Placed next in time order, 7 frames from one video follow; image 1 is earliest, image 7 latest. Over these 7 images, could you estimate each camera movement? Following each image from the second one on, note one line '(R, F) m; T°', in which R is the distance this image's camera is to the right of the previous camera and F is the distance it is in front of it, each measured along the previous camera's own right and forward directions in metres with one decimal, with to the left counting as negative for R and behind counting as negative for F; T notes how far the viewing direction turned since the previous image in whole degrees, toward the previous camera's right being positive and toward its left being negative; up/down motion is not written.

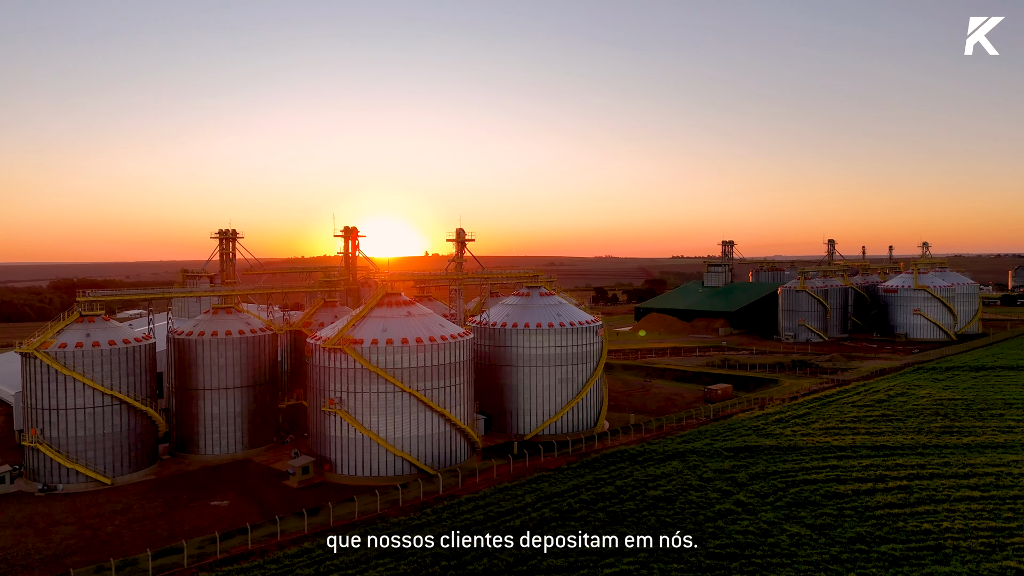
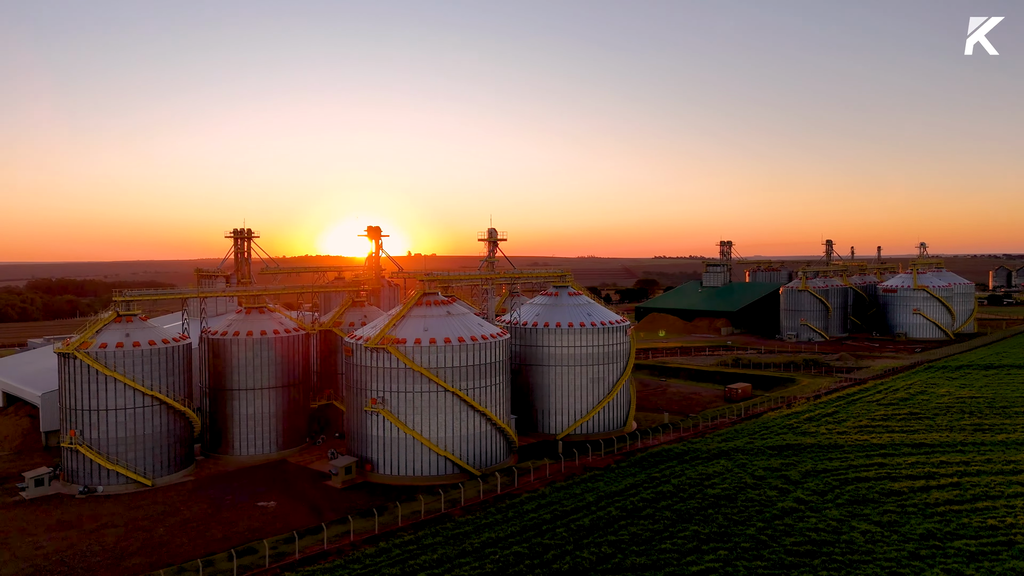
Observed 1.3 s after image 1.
(-2.6, 0.0) m; +1°
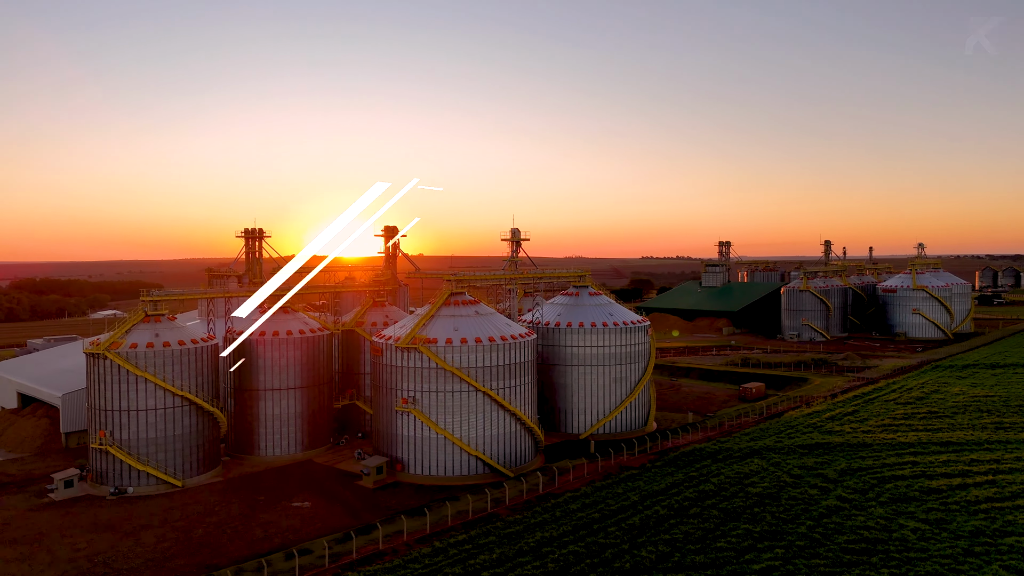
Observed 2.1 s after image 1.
(-1.9, 0.0) m; +1°
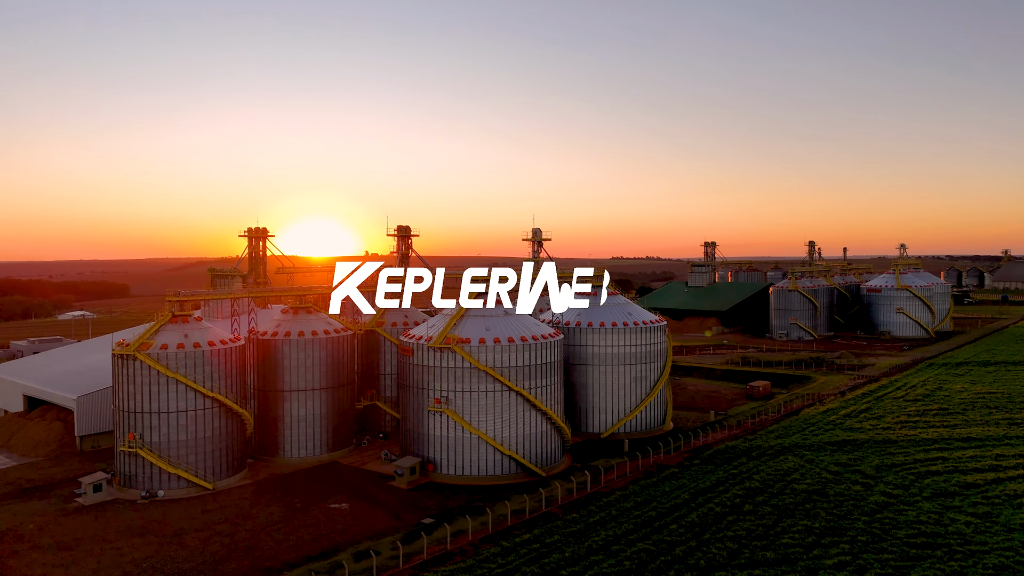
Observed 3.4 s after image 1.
(-2.7, 0.0) m; +2°
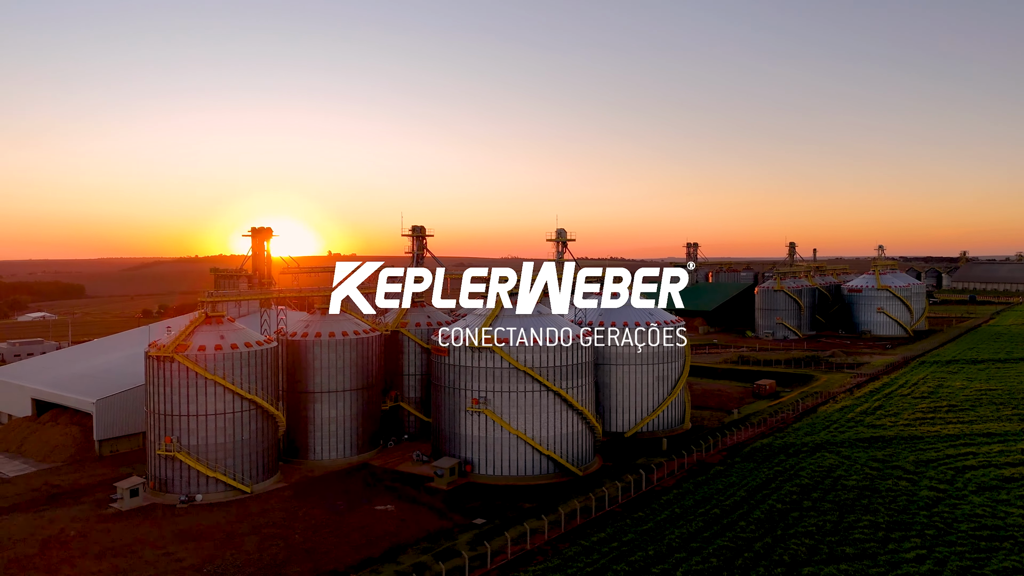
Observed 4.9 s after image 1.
(-3.2, 0.0) m; +2°
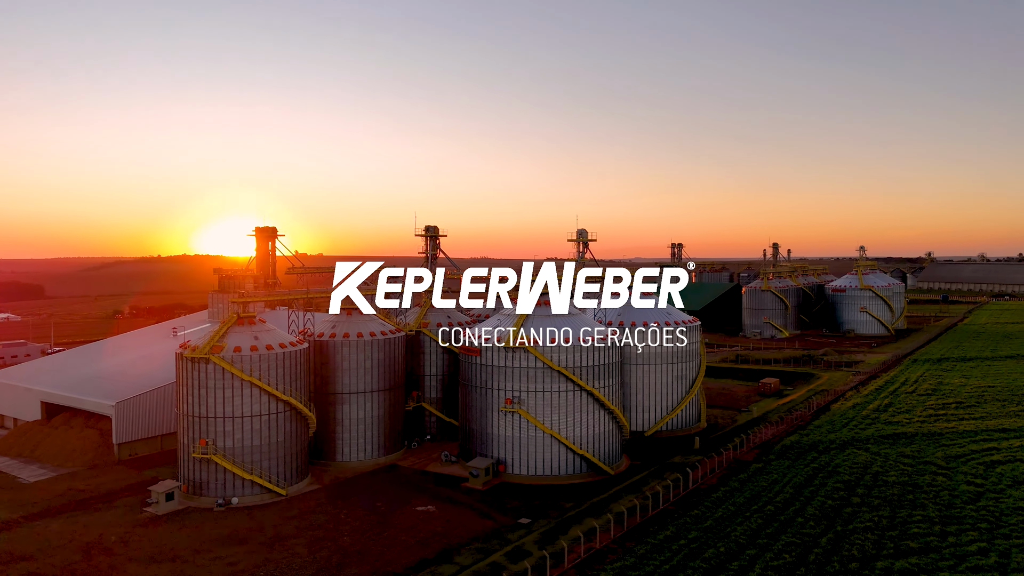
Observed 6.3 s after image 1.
(-2.8, 0.0) m; +2°
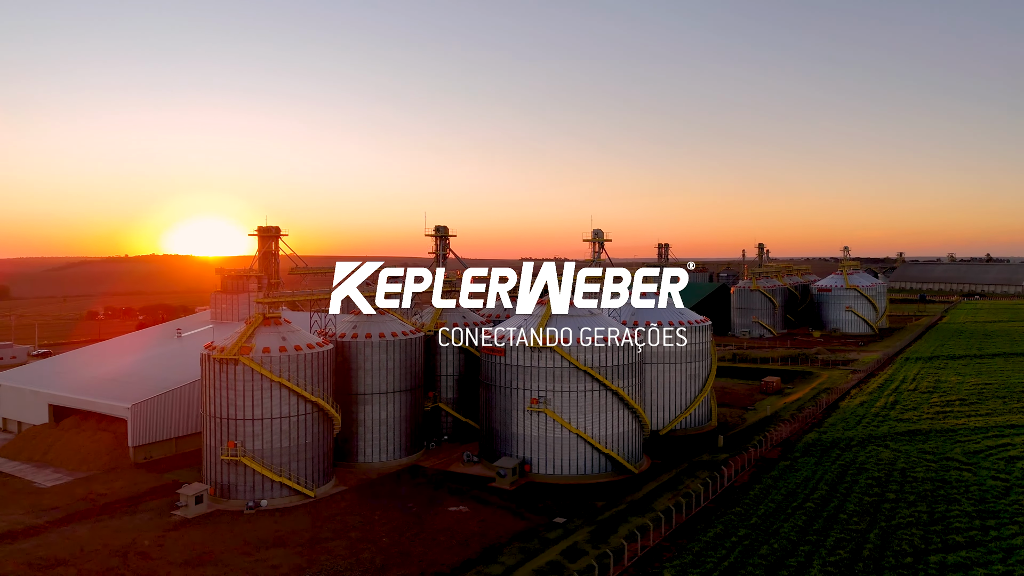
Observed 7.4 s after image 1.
(-2.3, 0.0) m; +2°
